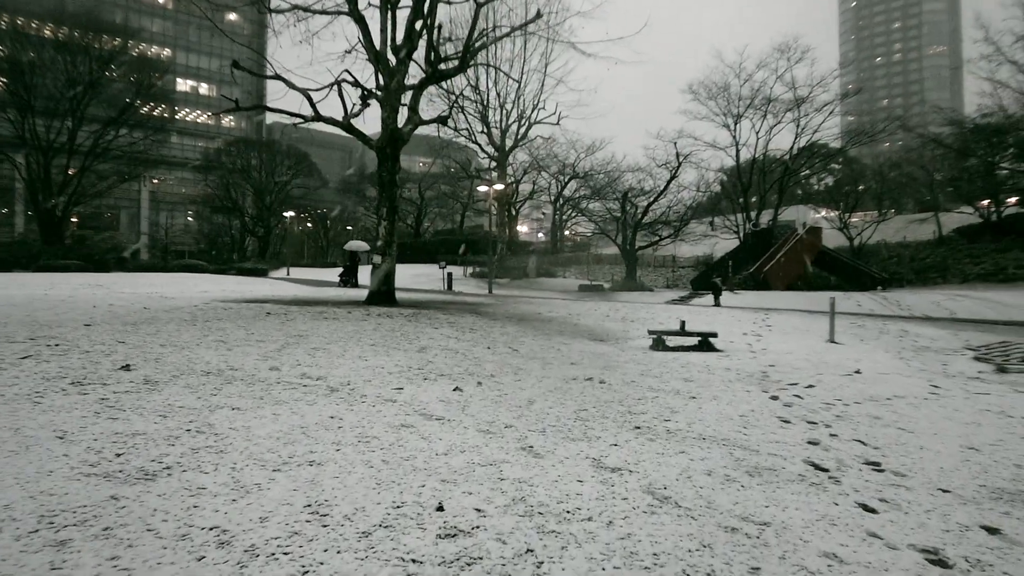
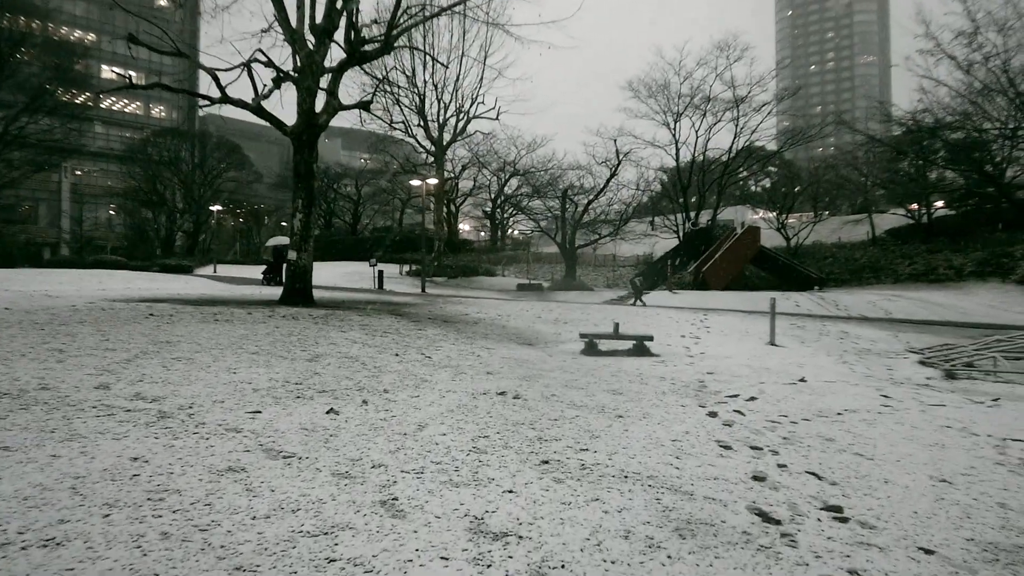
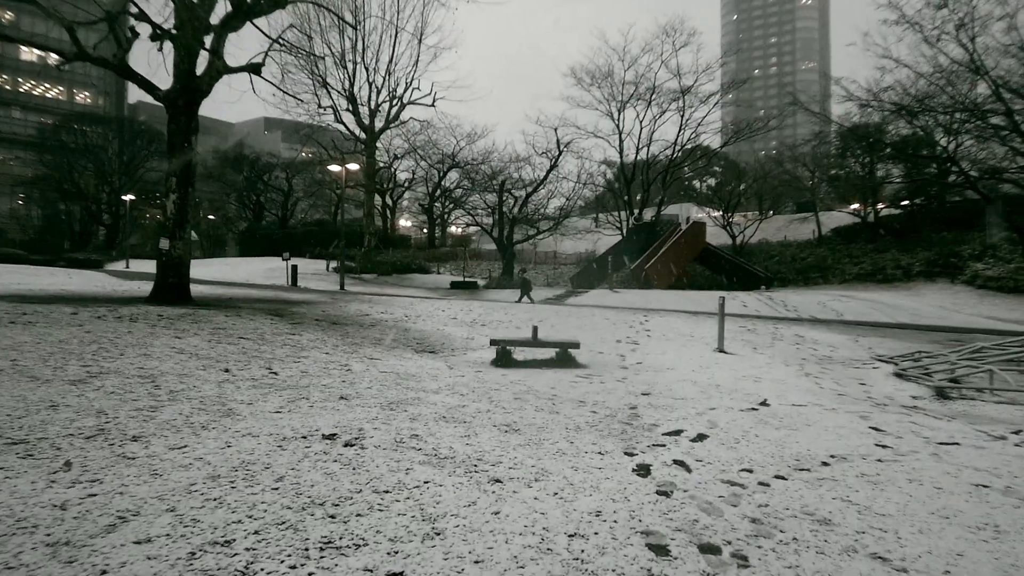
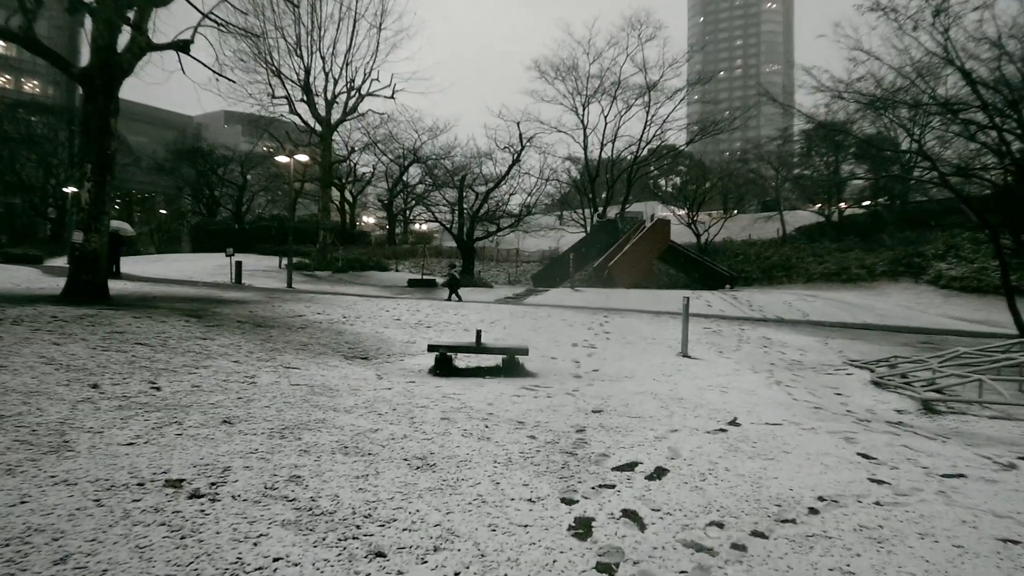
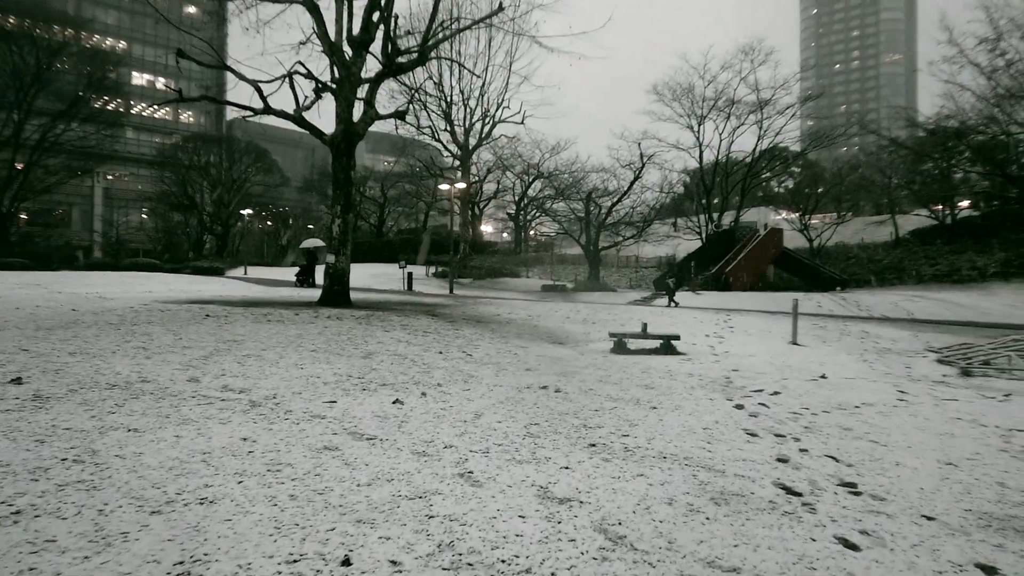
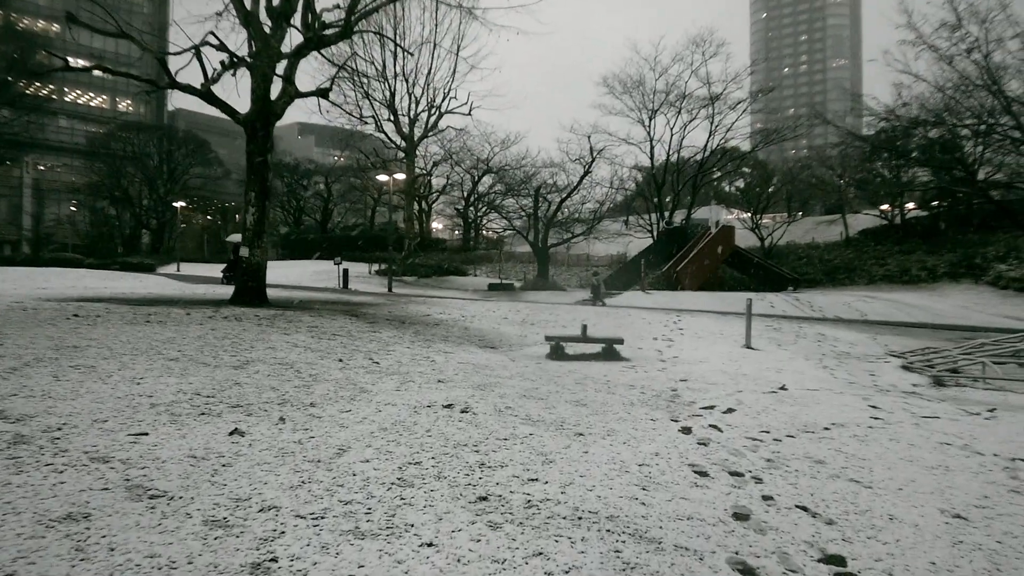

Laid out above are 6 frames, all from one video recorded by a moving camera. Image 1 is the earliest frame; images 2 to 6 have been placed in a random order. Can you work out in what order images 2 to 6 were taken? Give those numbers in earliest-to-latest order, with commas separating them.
5, 2, 6, 3, 4
